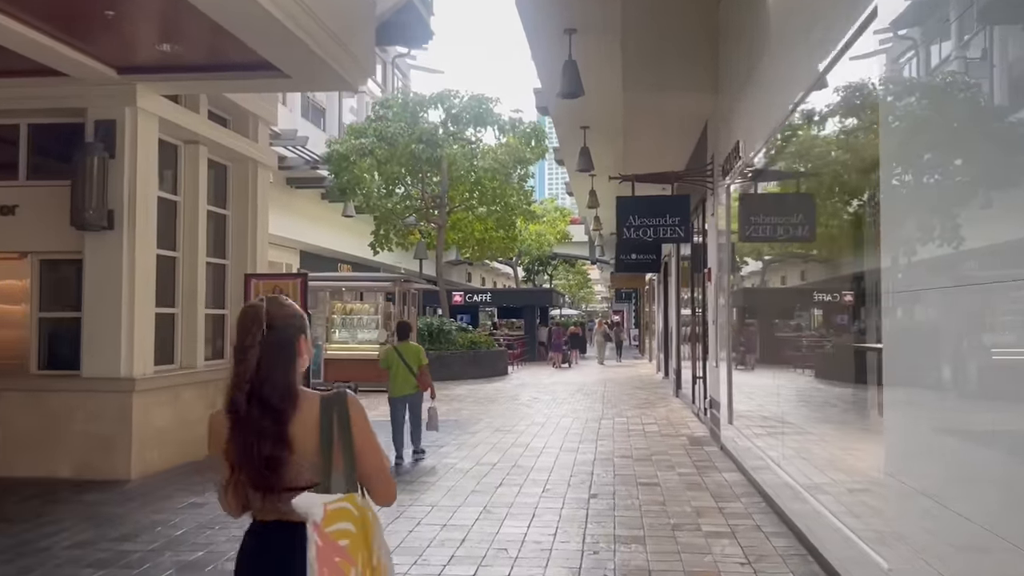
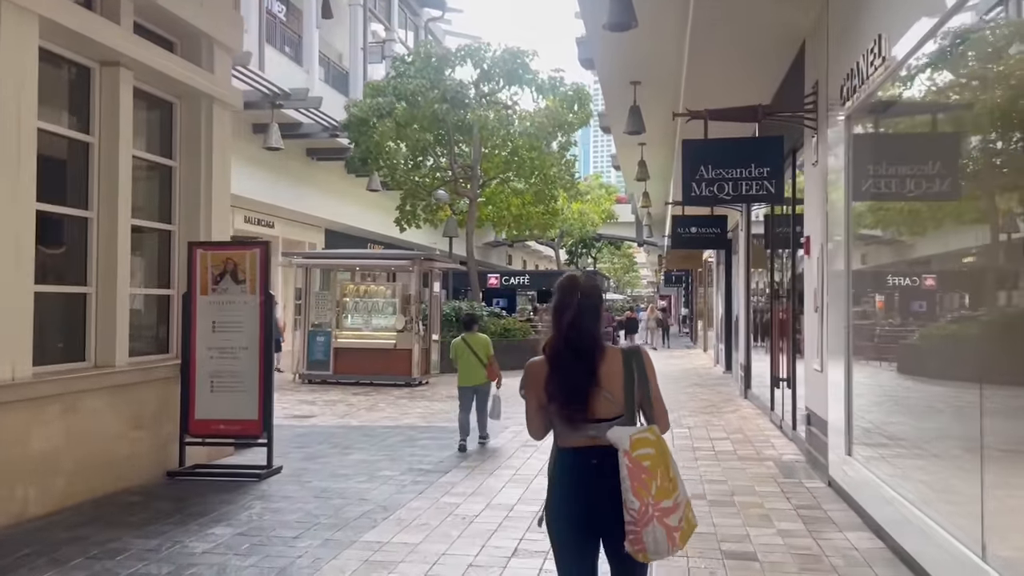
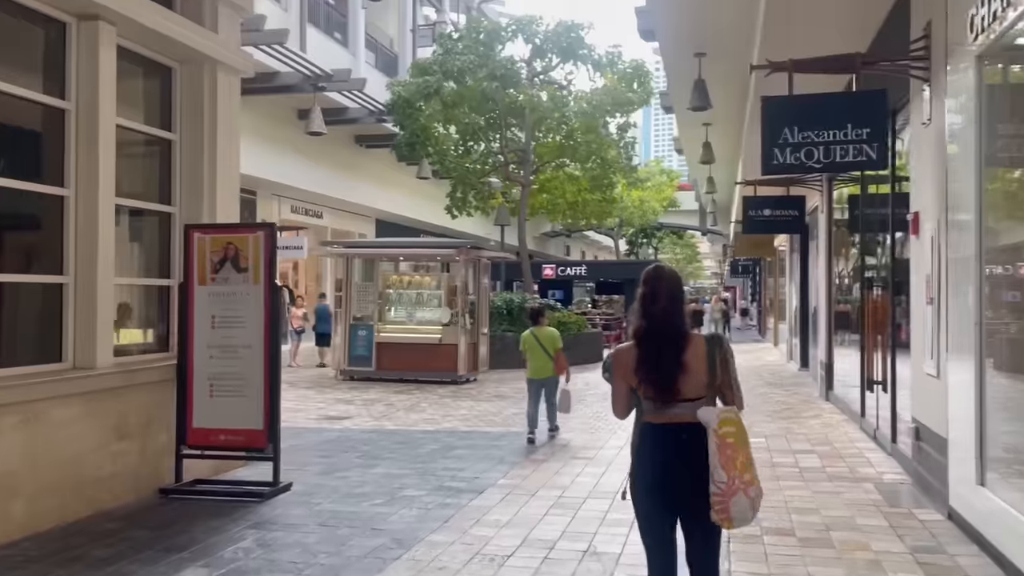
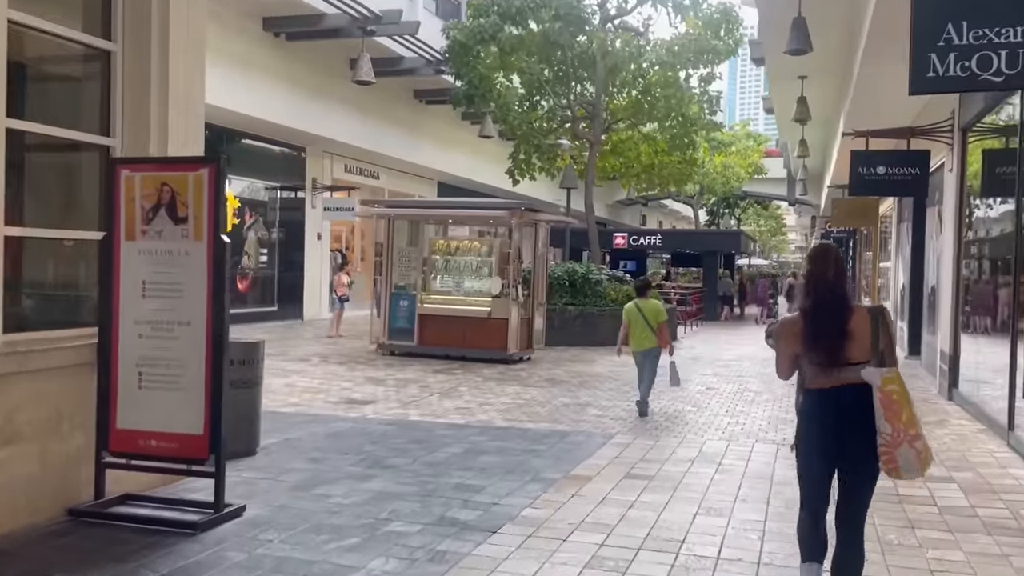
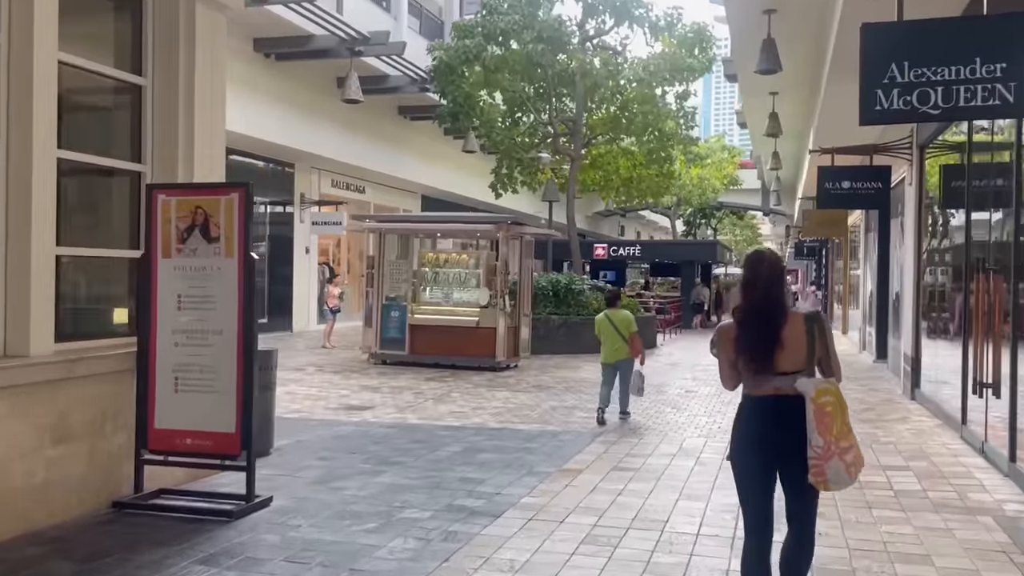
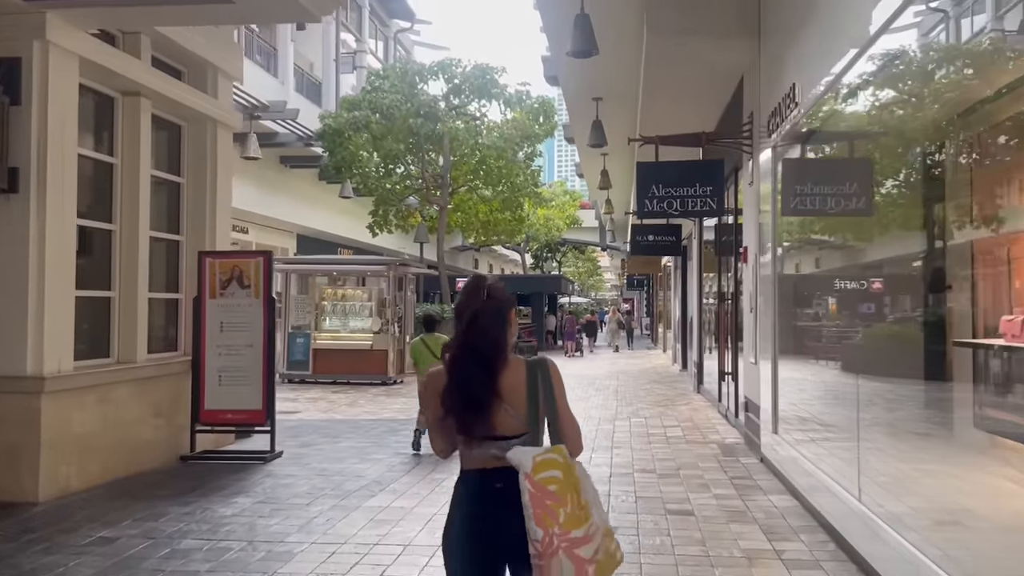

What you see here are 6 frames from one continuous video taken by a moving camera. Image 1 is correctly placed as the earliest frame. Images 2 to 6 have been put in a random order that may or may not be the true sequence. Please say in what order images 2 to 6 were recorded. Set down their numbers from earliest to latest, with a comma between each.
6, 2, 3, 5, 4
